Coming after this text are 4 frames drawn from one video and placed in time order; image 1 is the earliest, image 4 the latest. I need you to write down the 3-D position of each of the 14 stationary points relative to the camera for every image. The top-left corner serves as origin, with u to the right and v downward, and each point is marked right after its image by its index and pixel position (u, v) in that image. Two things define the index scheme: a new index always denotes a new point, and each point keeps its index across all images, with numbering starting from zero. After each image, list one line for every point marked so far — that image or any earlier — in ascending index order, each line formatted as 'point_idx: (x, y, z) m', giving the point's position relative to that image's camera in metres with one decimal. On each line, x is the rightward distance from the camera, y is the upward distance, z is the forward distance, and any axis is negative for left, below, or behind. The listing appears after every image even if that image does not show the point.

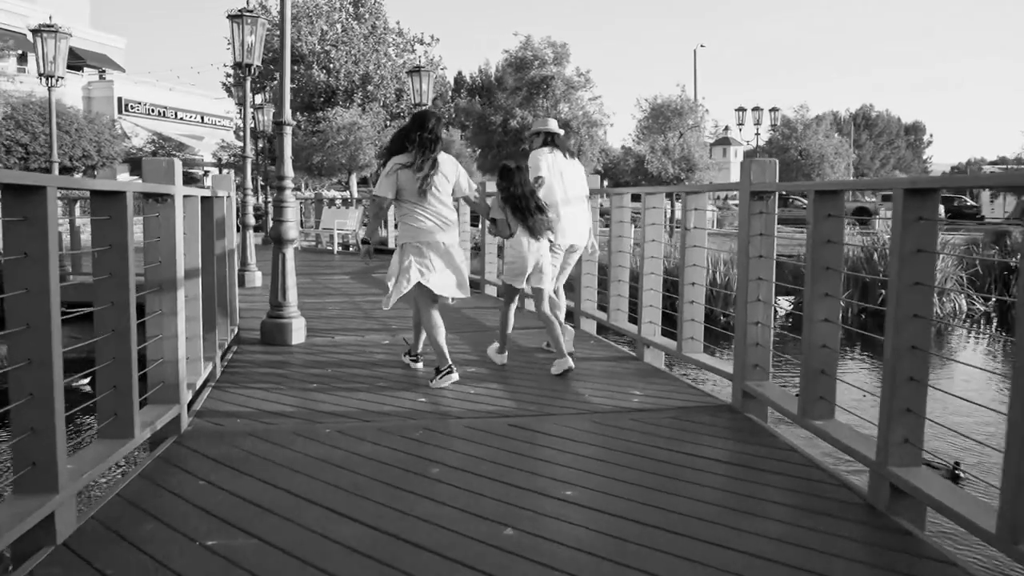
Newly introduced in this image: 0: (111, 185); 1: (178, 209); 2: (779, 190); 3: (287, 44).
0: (-1.5, +0.4, +3.5) m
1: (-1.6, +0.4, +4.4) m
2: (+1.3, +0.5, +4.5) m
3: (-2.0, +2.1, +8.1) m
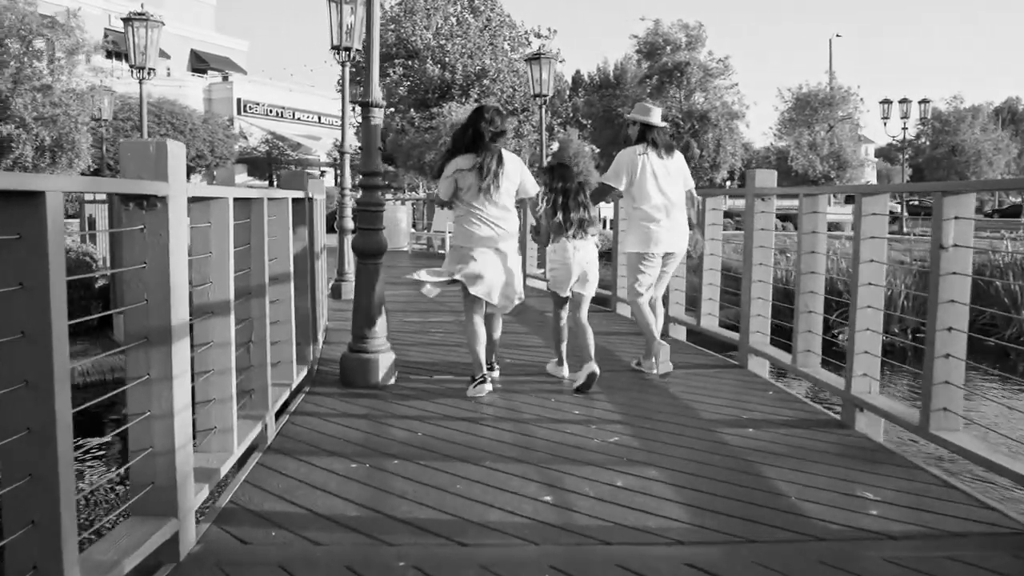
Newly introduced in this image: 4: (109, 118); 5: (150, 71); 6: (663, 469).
0: (-1.1, +0.2, +2.0) m
1: (-1.0, +0.2, +2.9) m
2: (+1.8, +0.3, +2.6) m
3: (-1.0, +2.0, +6.6) m
4: (-8.7, +3.6, +19.9) m
5: (-4.9, +2.9, +12.6) m
6: (+0.6, -0.8, +3.9) m
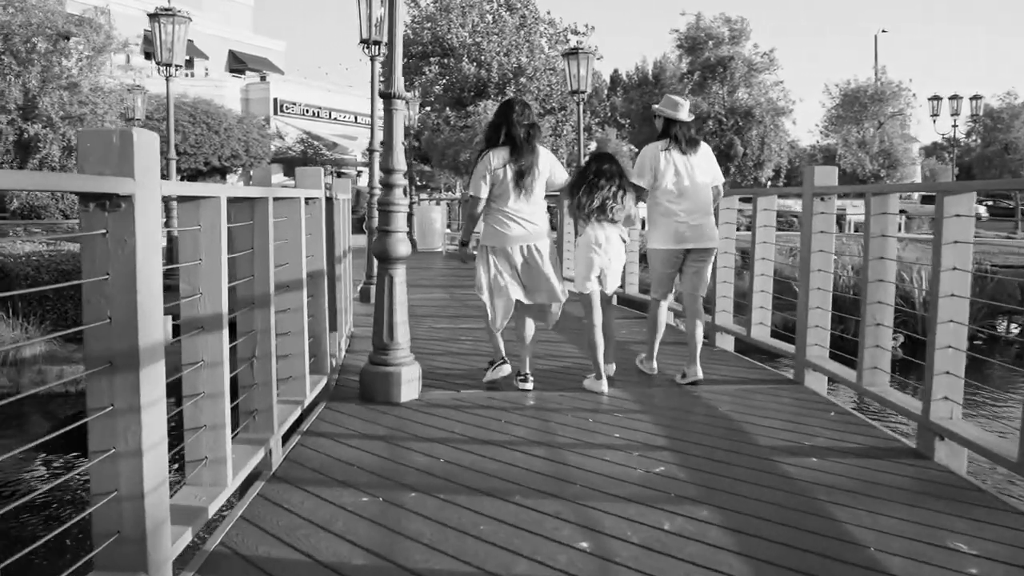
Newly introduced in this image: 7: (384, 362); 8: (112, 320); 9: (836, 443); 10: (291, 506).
0: (-1.0, +0.2, +1.5) m
1: (-1.0, +0.2, +2.4) m
2: (+1.9, +0.2, +2.1) m
3: (-0.7, +1.9, +6.2) m
4: (-7.9, +3.6, +19.8) m
5: (-4.4, +2.9, +12.3) m
6: (+0.7, -0.8, +3.4) m
7: (-0.7, -0.4, +5.3) m
8: (-1.0, -0.1, +2.4) m
9: (+1.5, -0.7, +4.3) m
10: (-0.8, -0.8, +3.5) m
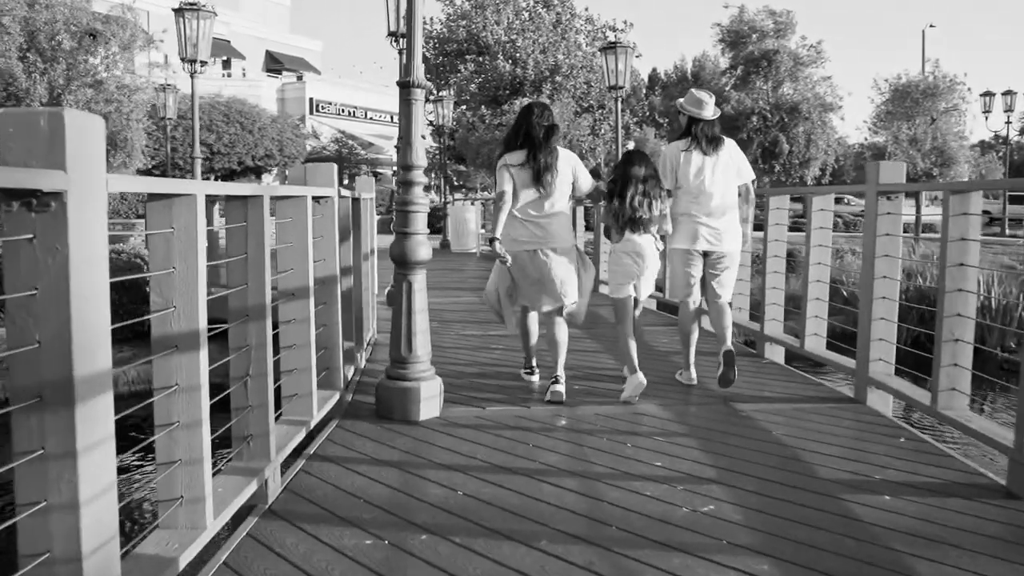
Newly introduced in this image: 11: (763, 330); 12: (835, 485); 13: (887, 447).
0: (-1.0, +0.2, +1.1) m
1: (-0.9, +0.1, +2.0) m
2: (+1.9, +0.2, +1.5) m
3: (-0.5, +1.9, +5.7) m
4: (-7.1, +3.6, +19.6) m
5: (-4.0, +2.9, +12.0) m
6: (+0.8, -0.8, +2.9) m
7: (-0.6, -0.5, +4.9) m
8: (-1.0, -0.1, +2.0) m
9: (+1.6, -0.8, +3.7) m
10: (-0.7, -0.9, +3.1) m
11: (+1.8, -0.3, +6.8) m
12: (+1.3, -0.8, +3.6) m
13: (+1.7, -0.7, +4.2) m
